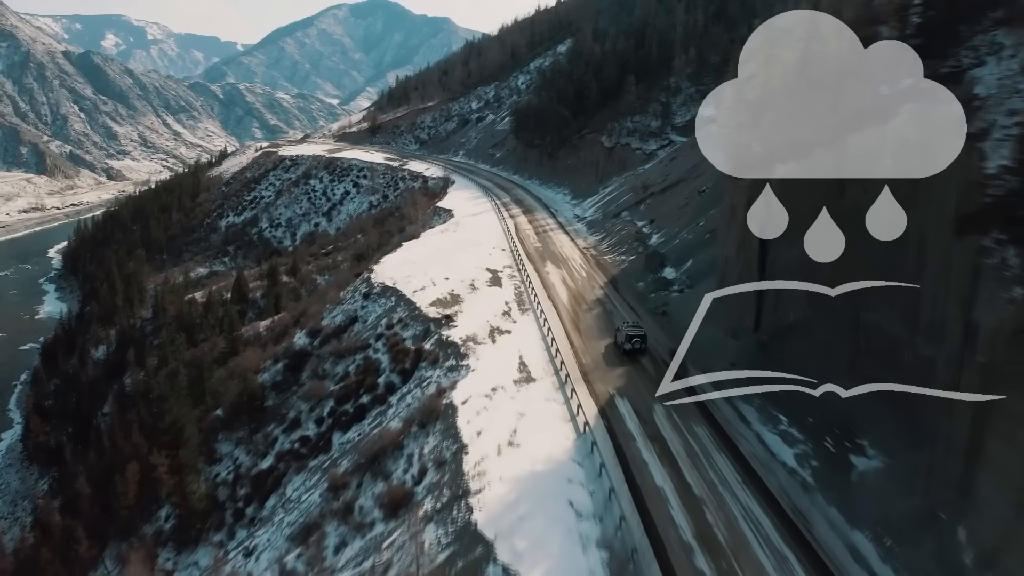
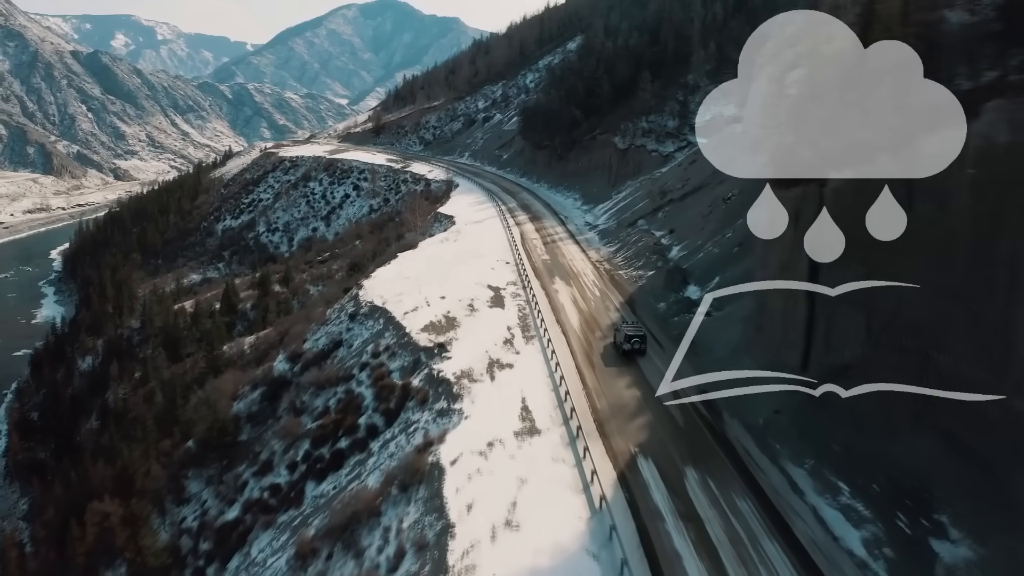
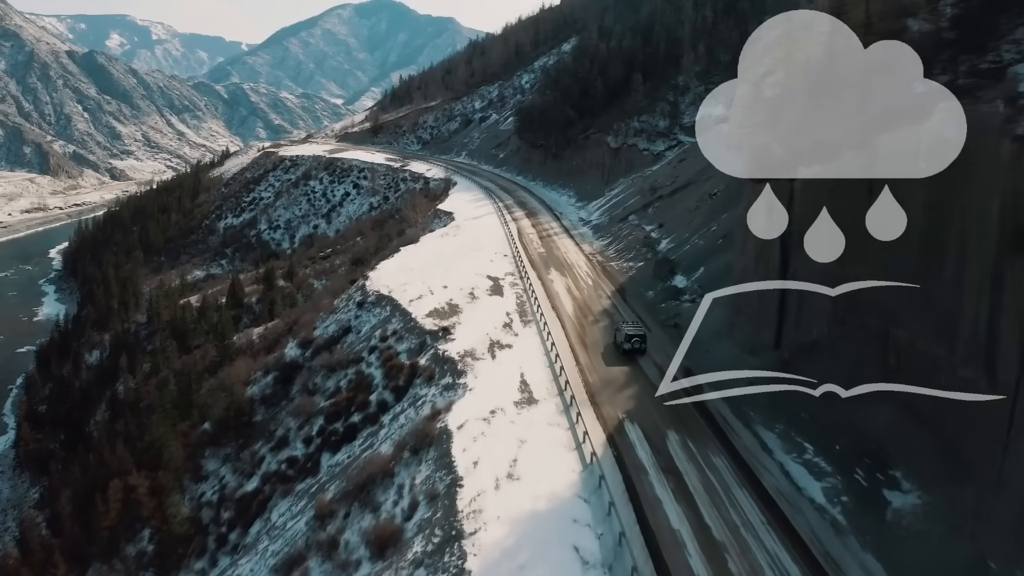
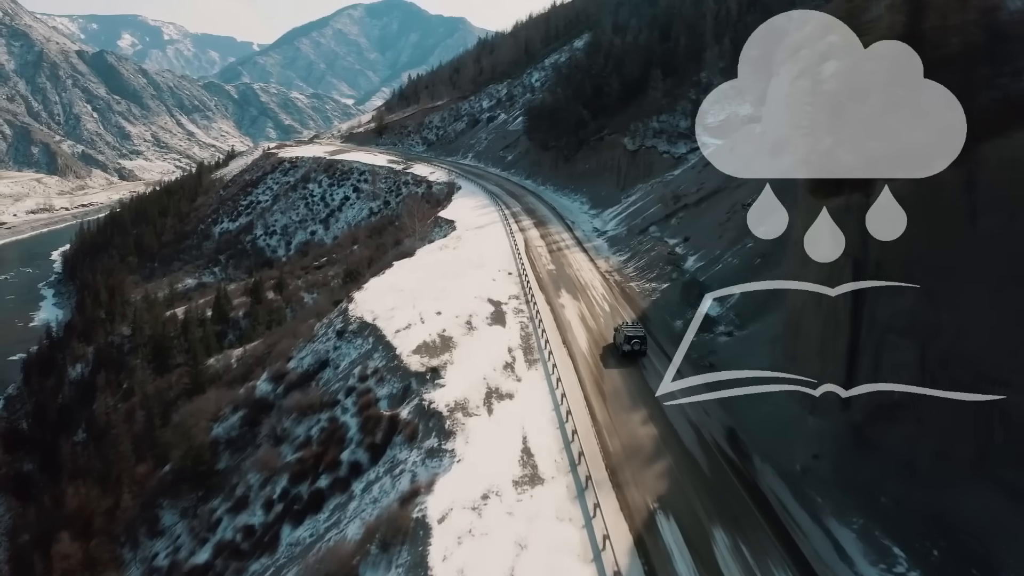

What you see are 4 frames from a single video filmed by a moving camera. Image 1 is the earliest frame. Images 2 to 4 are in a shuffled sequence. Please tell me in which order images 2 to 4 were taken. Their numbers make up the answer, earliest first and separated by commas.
3, 2, 4
